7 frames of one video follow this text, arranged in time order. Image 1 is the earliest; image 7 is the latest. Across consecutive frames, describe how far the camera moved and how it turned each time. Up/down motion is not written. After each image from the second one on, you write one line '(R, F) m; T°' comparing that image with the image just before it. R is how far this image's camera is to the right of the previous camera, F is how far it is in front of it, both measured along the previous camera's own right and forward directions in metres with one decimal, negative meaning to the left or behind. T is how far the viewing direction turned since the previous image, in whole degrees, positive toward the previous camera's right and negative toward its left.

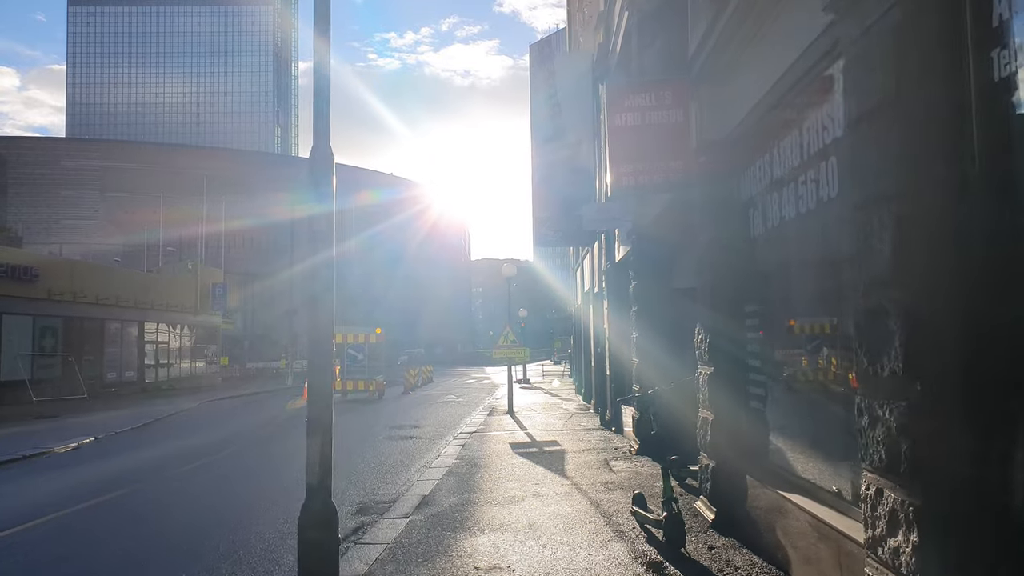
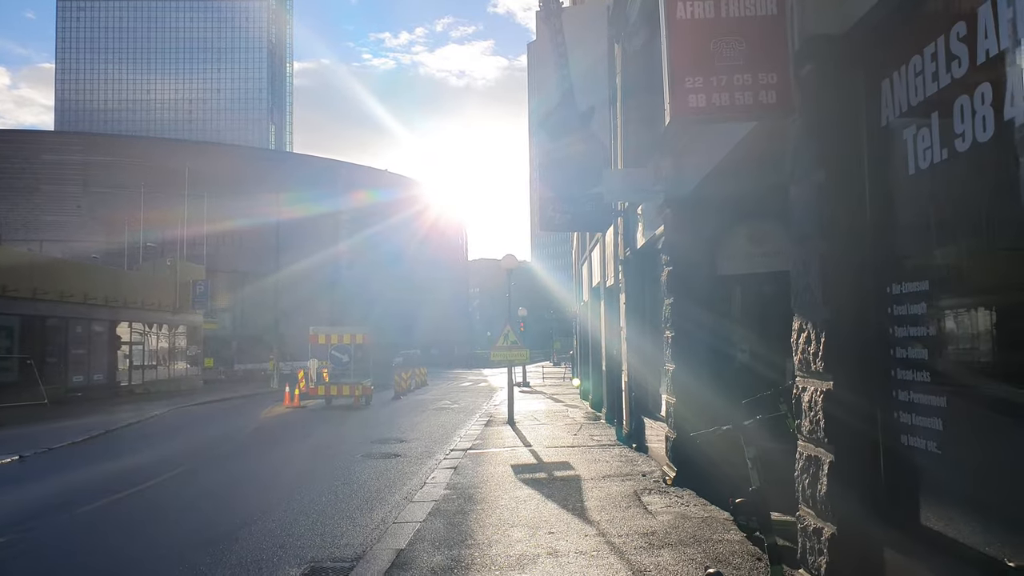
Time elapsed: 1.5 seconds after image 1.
(-0.1, +2.3) m; 0°
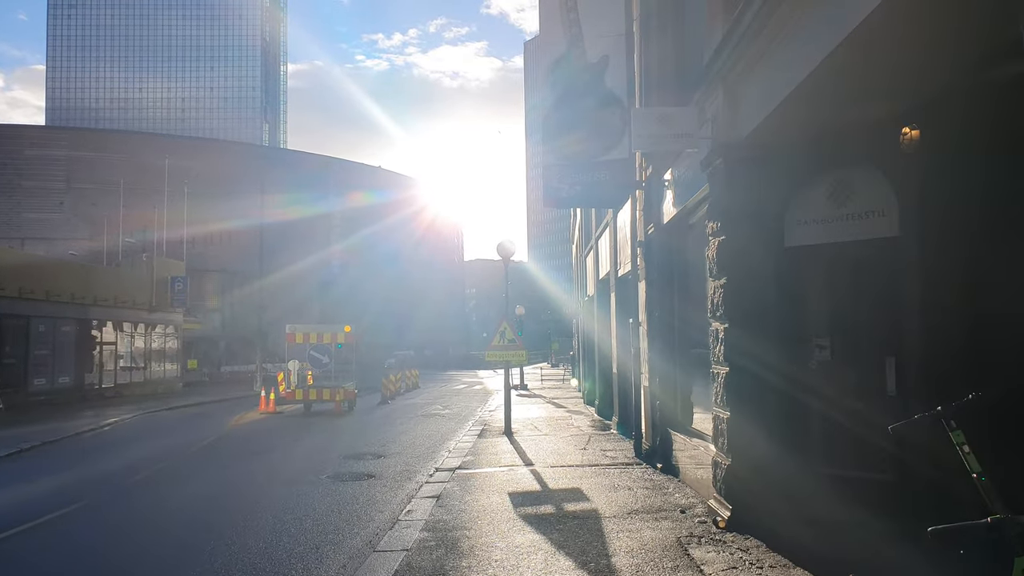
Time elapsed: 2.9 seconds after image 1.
(0.0, +2.2) m; 0°
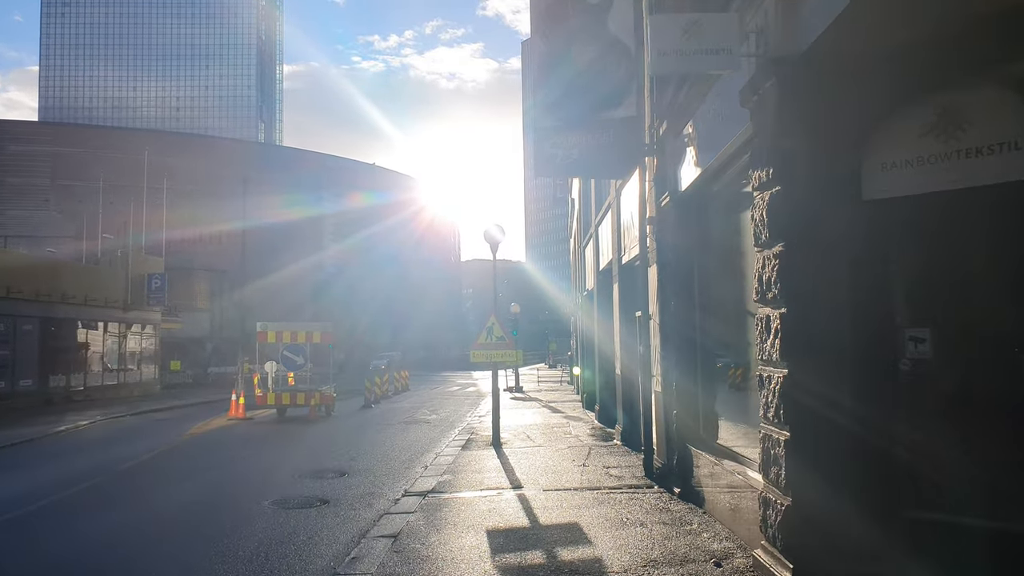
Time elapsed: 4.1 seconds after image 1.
(+0.1, +1.9) m; 0°
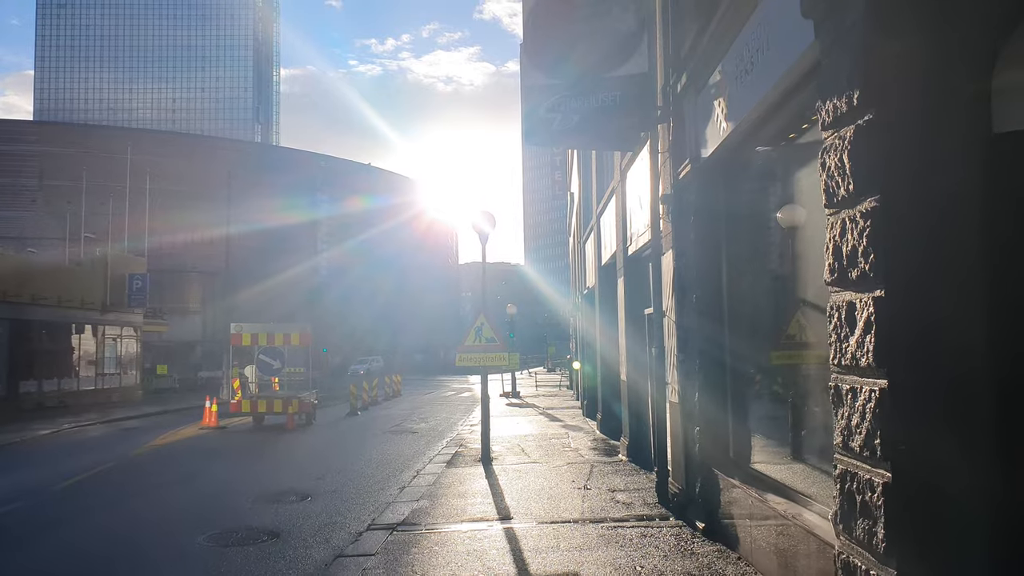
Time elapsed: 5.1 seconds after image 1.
(+0.1, +1.5) m; 0°
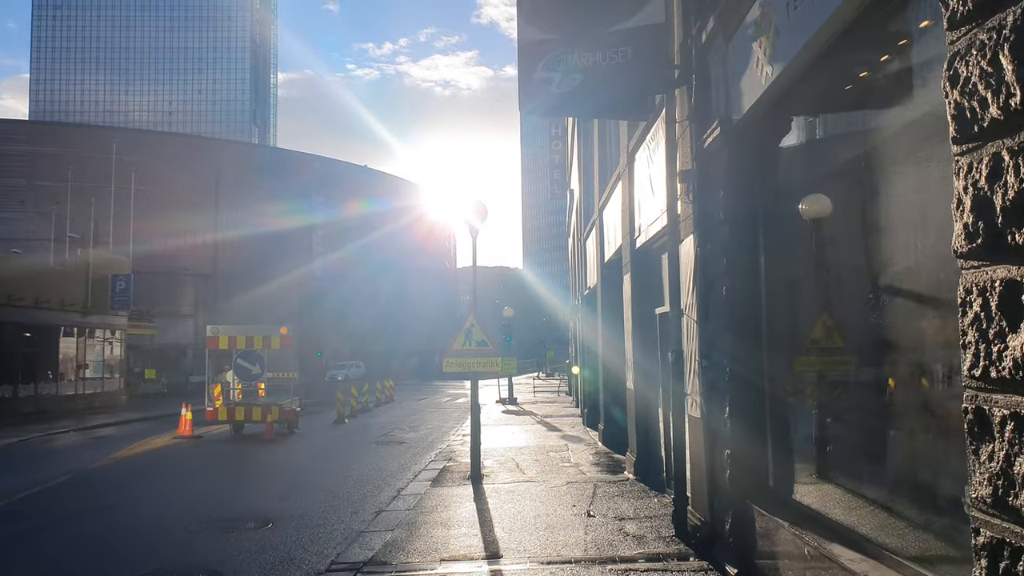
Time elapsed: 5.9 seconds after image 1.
(+0.1, +1.2) m; 0°
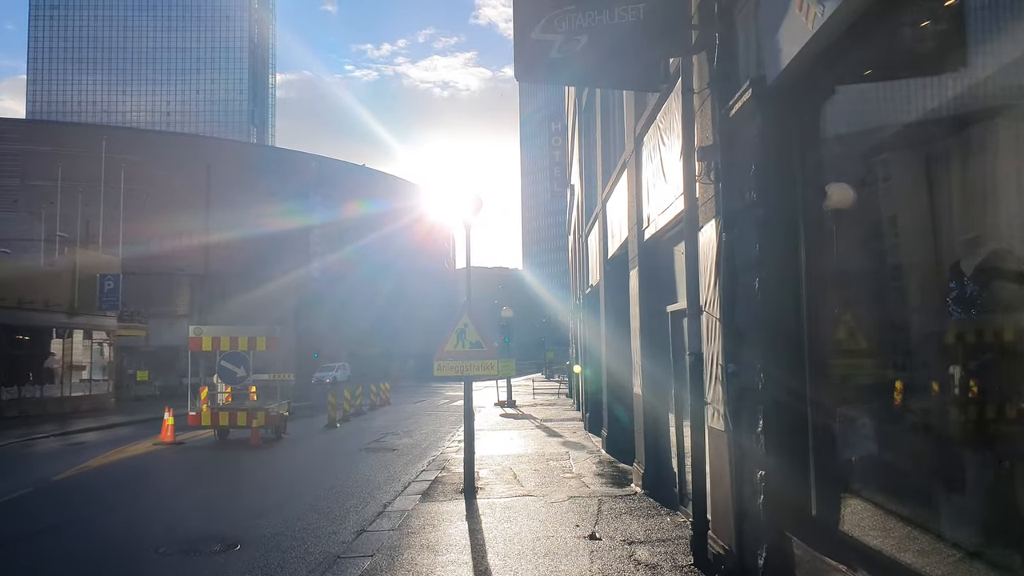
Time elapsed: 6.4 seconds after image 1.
(0.0, +0.9) m; 0°
